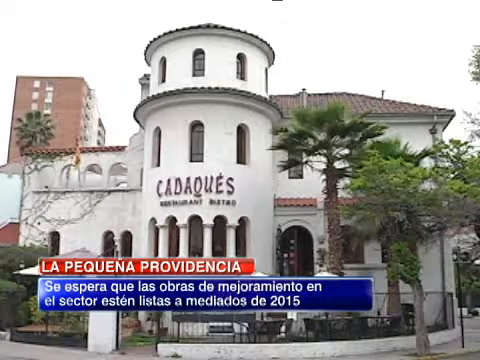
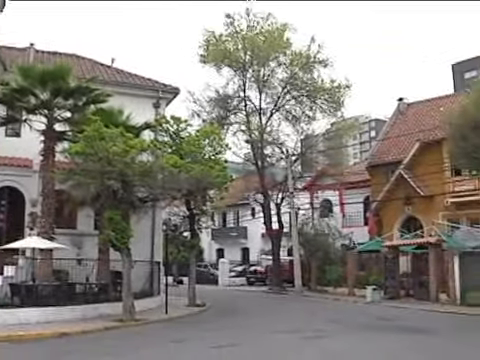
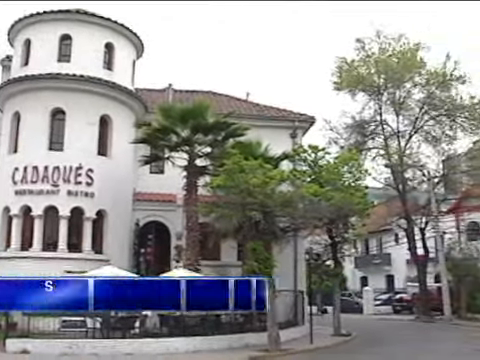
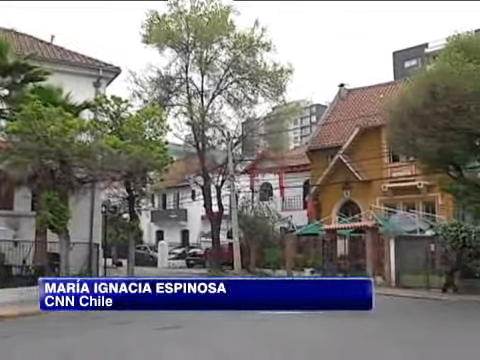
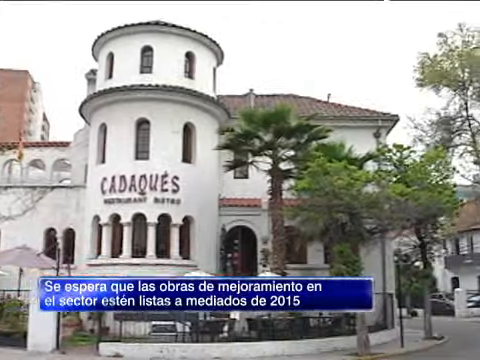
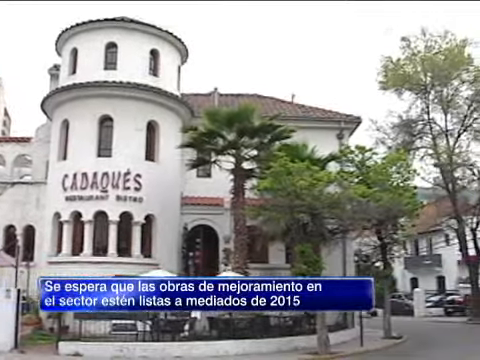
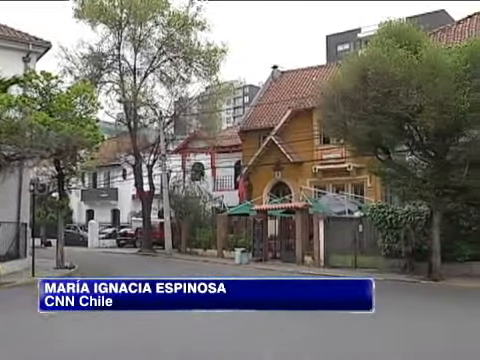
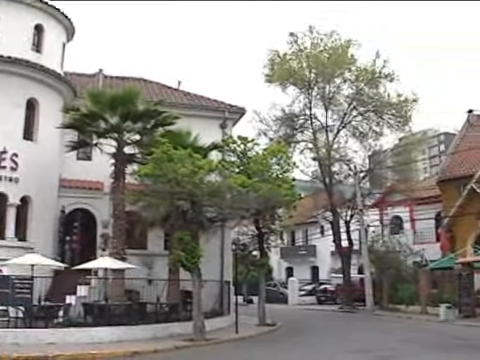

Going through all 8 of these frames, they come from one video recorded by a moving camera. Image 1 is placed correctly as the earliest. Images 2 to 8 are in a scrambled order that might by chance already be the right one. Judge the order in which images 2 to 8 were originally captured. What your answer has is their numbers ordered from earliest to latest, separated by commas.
5, 6, 3, 8, 2, 4, 7
